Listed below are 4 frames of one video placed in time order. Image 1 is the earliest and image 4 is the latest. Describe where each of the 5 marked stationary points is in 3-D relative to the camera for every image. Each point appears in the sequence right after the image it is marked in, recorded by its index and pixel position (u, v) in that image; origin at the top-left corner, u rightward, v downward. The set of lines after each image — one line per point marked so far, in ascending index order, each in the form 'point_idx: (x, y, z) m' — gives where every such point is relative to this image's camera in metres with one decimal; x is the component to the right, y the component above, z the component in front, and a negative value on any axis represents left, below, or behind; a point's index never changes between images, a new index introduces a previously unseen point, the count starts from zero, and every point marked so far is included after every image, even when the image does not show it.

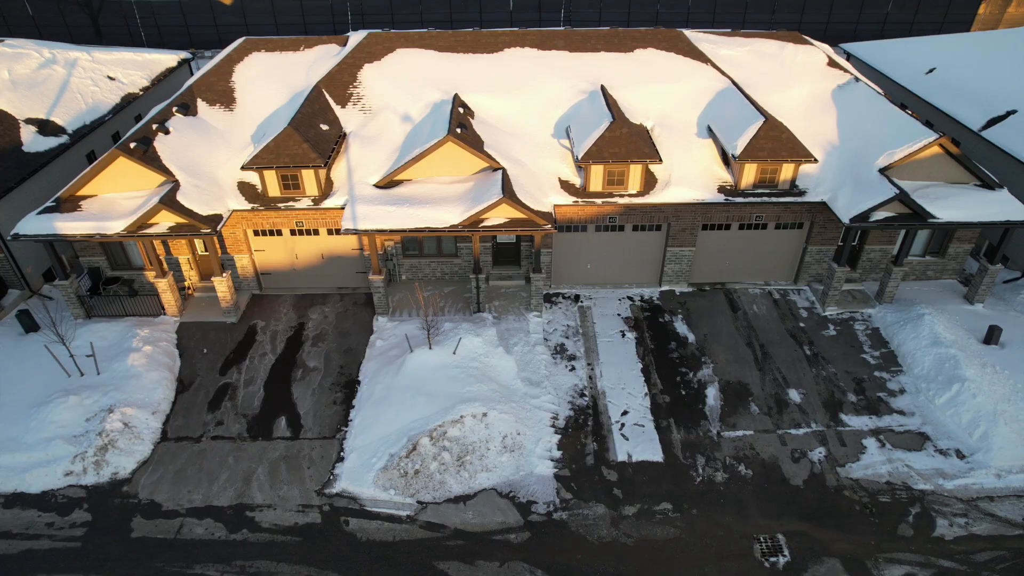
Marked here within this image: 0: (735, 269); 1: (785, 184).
0: (+6.3, +0.5, +18.1) m
1: (+7.1, +2.7, +16.6) m
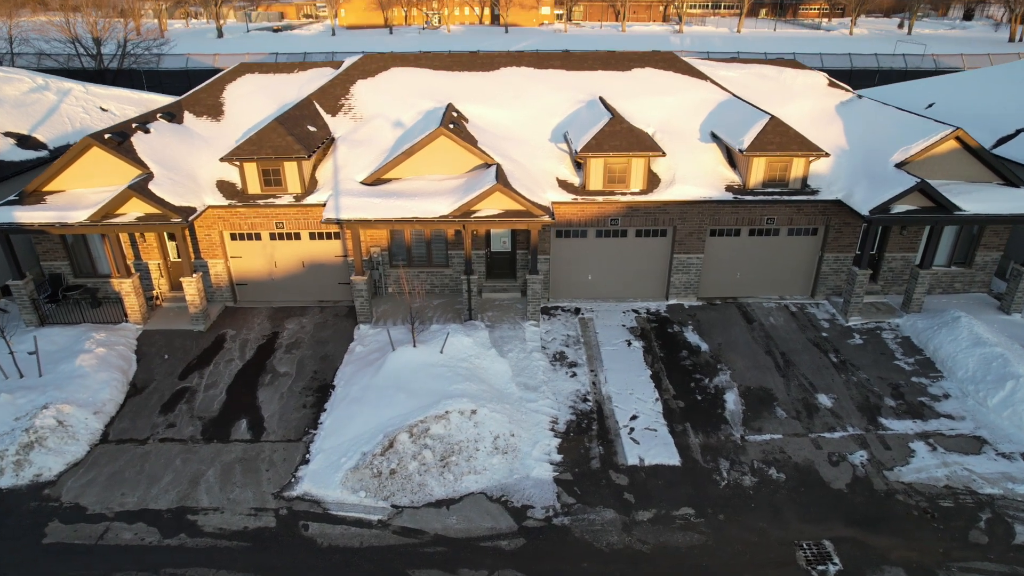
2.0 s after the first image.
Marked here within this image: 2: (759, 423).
0: (+6.2, +0.2, +16.9) m
1: (+7.0, +2.6, +15.7) m
2: (+4.9, -2.7, +12.7) m
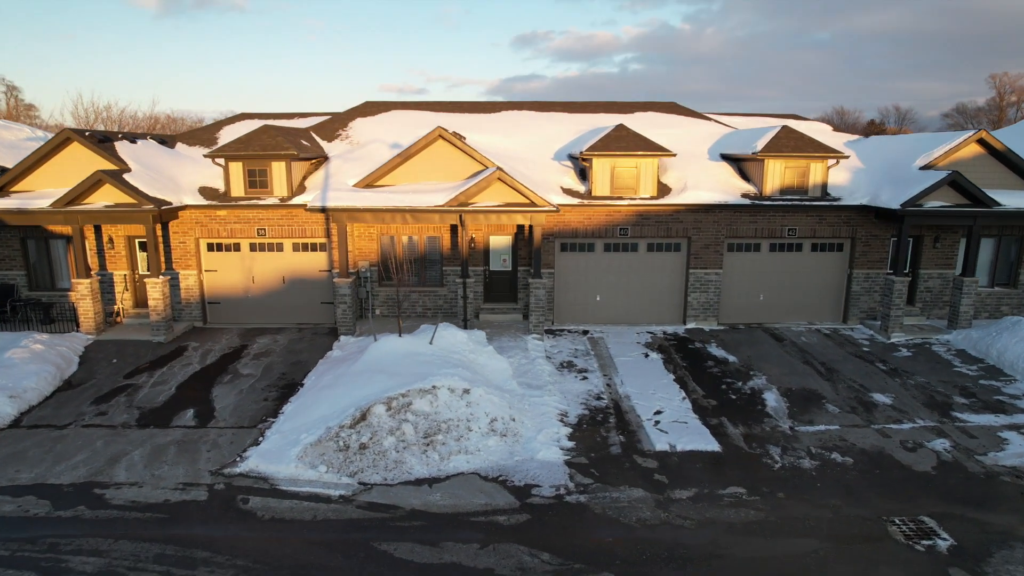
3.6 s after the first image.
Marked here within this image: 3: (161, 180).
0: (+6.2, -0.4, +15.3) m
1: (+7.0, +2.2, +14.8) m
2: (+4.9, -2.1, +10.5) m
3: (-7.9, +2.4, +14.4) m
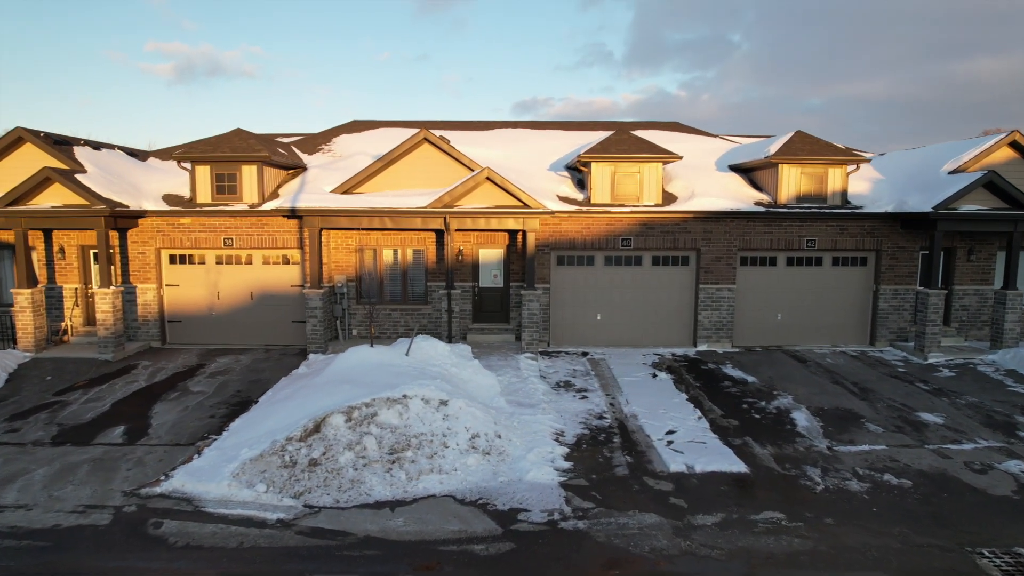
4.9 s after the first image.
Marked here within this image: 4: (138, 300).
0: (+6.0, -0.8, +13.8) m
1: (+6.9, +1.9, +13.5) m
2: (+4.7, -2.1, +8.9) m
3: (-8.1, +2.1, +13.2) m
4: (-7.8, -0.2, +13.3) m
